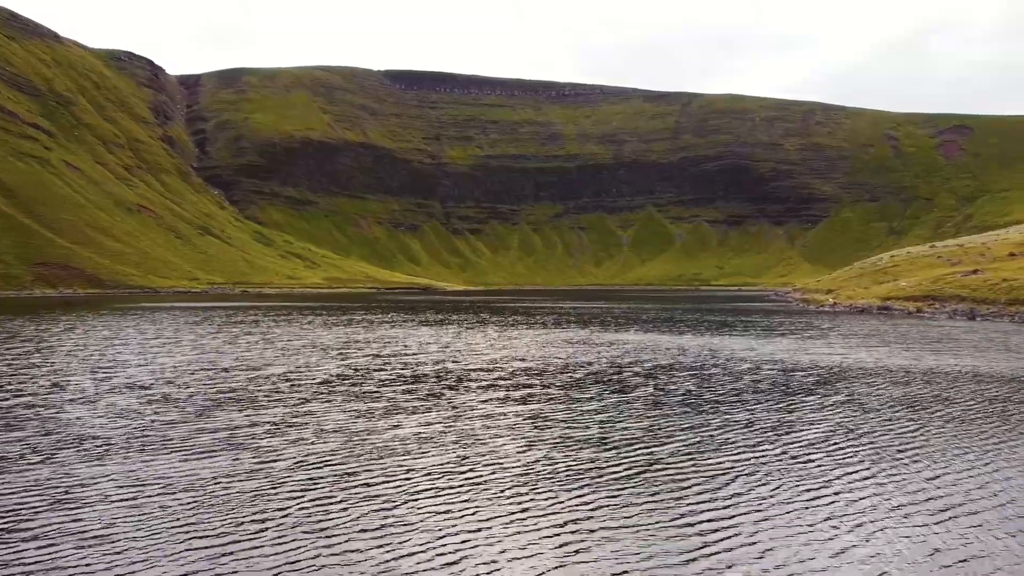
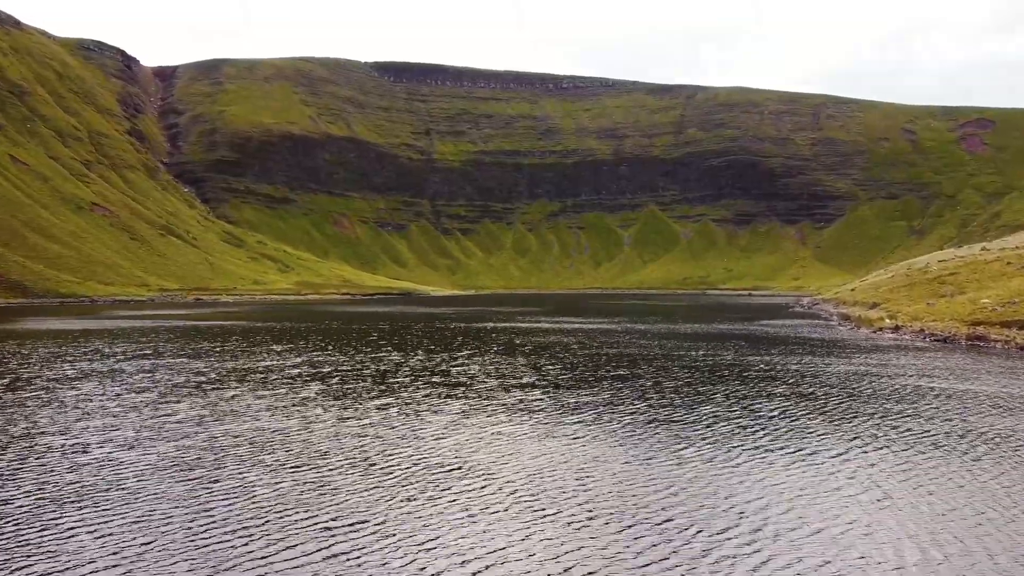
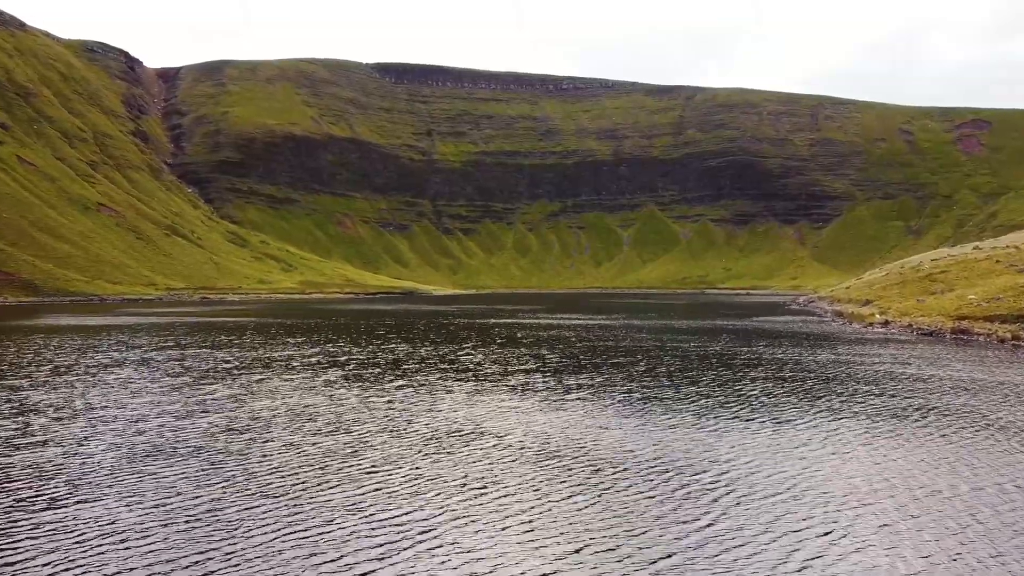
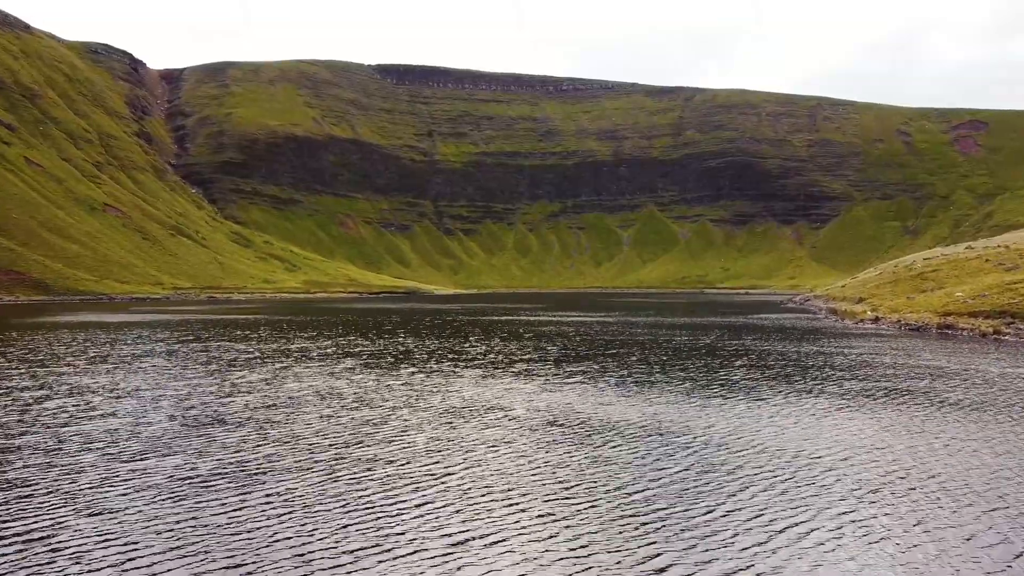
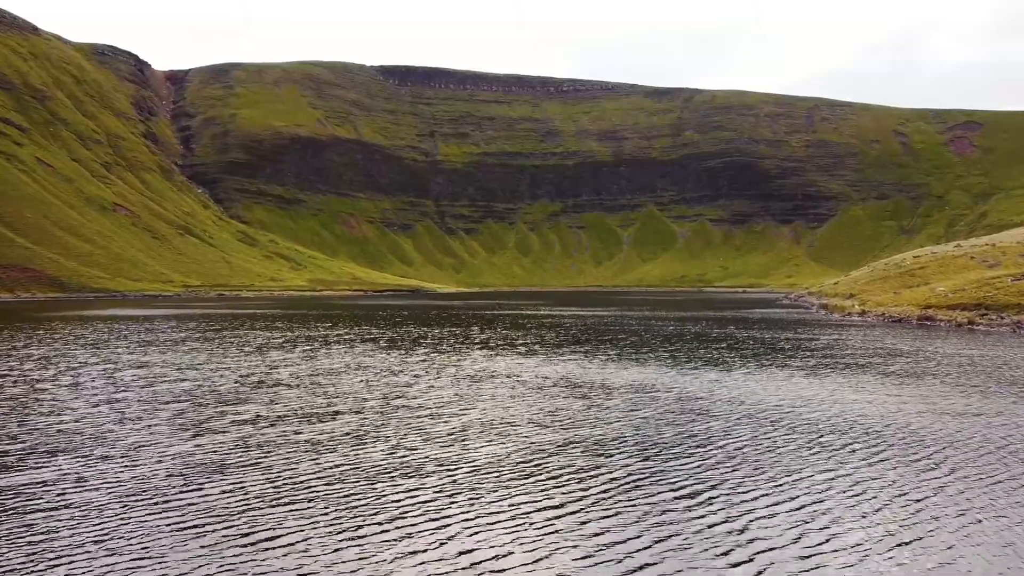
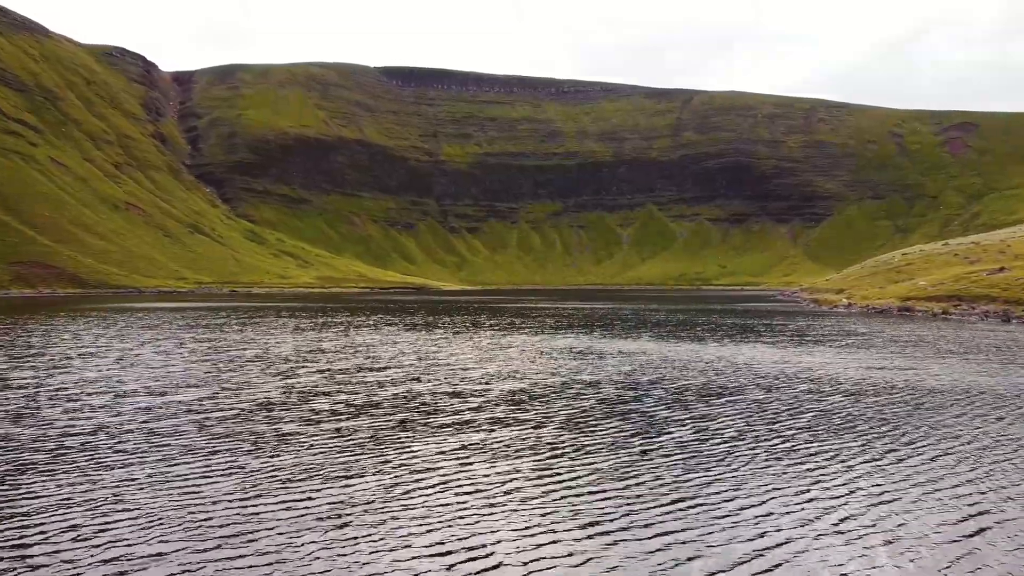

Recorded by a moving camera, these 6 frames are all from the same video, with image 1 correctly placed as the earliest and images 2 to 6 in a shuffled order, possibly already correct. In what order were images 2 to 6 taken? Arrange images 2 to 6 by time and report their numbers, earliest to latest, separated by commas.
6, 5, 4, 3, 2
